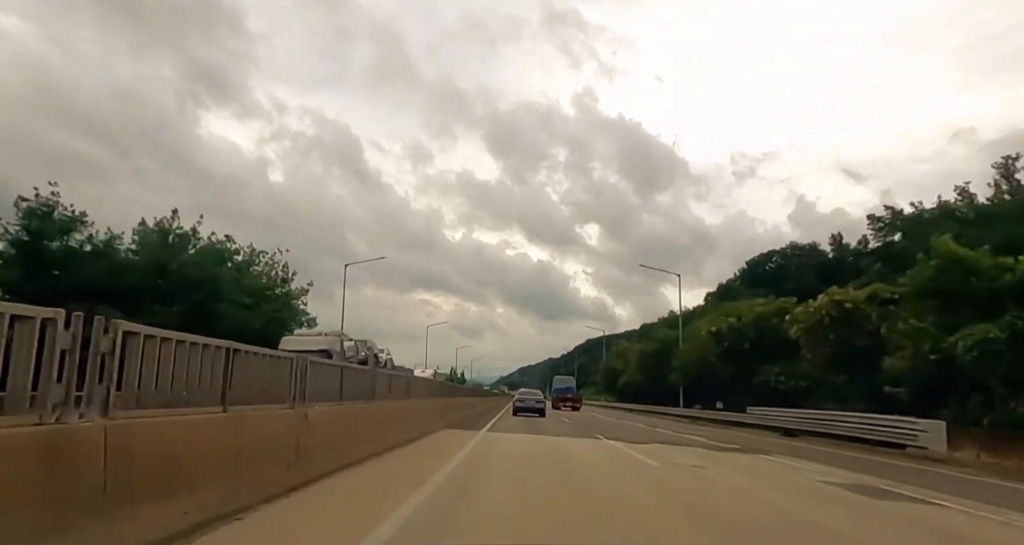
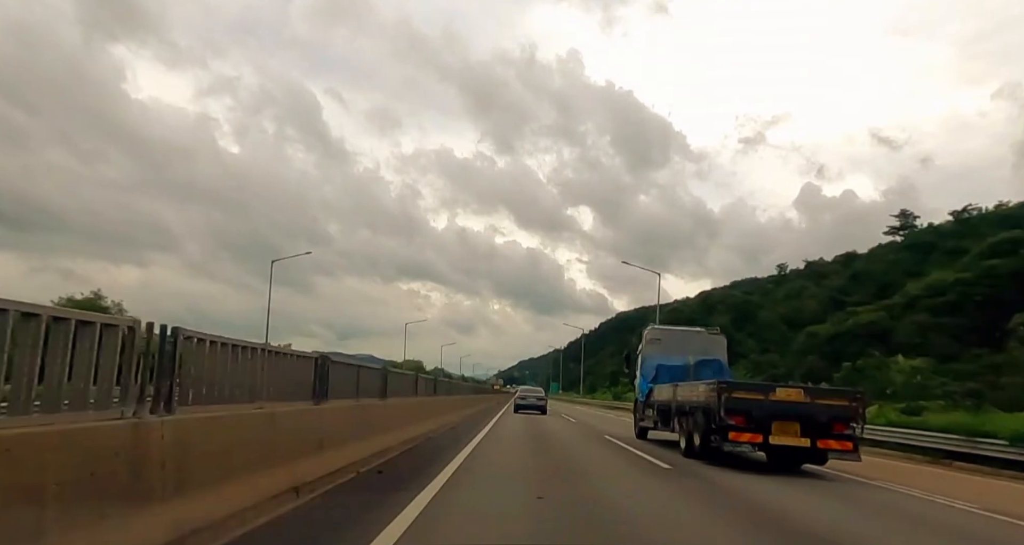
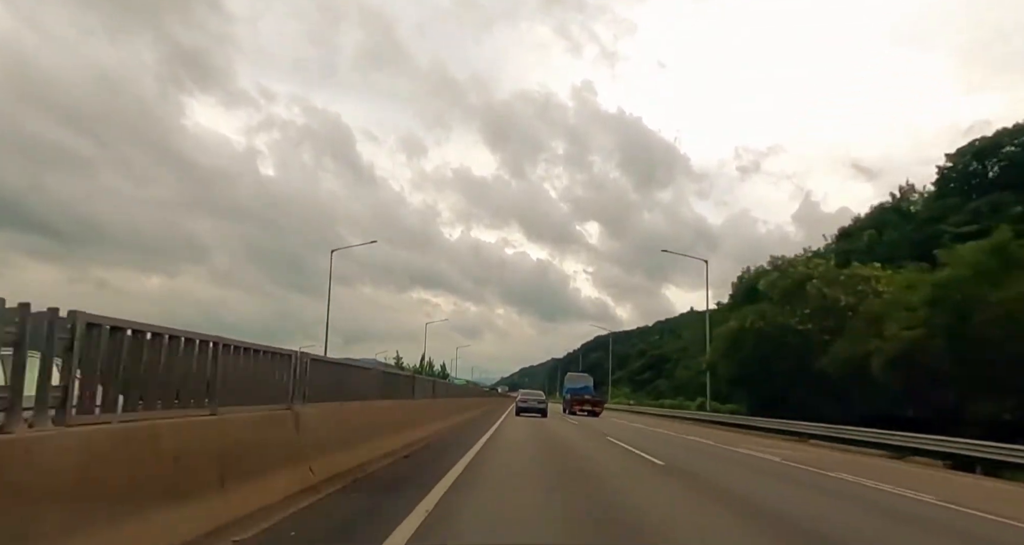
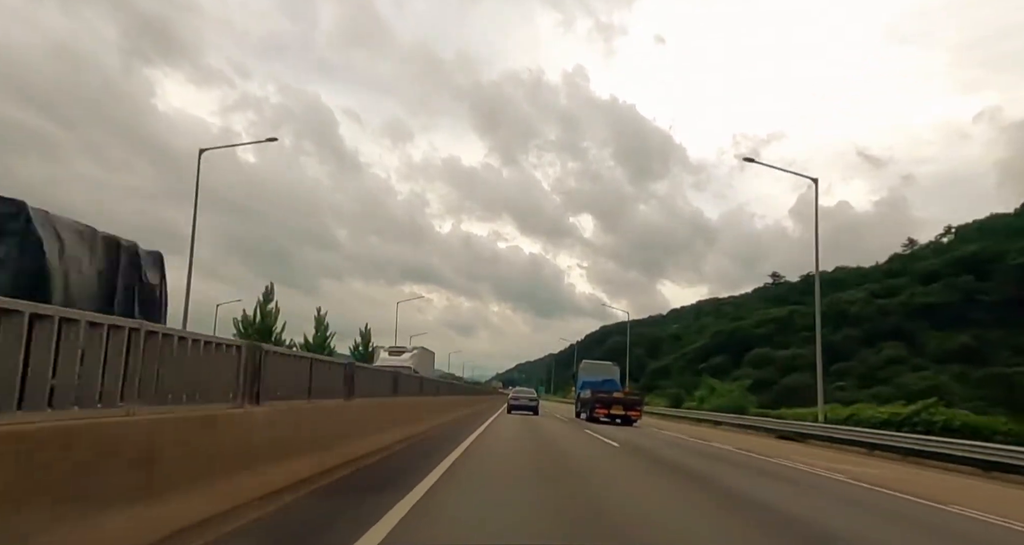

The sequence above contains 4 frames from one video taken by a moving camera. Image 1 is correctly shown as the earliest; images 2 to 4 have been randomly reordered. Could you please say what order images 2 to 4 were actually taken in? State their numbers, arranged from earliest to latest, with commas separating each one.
3, 4, 2
